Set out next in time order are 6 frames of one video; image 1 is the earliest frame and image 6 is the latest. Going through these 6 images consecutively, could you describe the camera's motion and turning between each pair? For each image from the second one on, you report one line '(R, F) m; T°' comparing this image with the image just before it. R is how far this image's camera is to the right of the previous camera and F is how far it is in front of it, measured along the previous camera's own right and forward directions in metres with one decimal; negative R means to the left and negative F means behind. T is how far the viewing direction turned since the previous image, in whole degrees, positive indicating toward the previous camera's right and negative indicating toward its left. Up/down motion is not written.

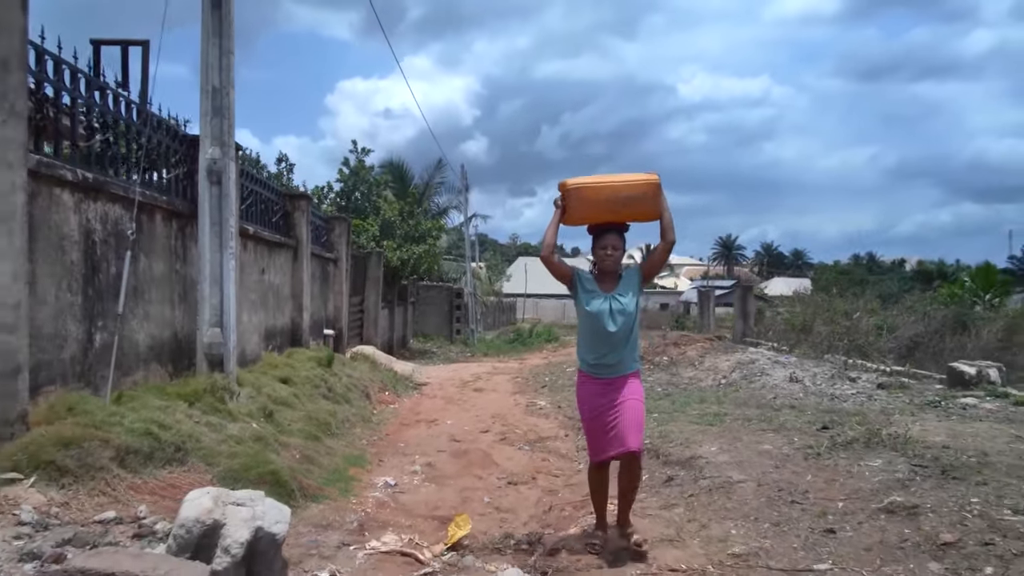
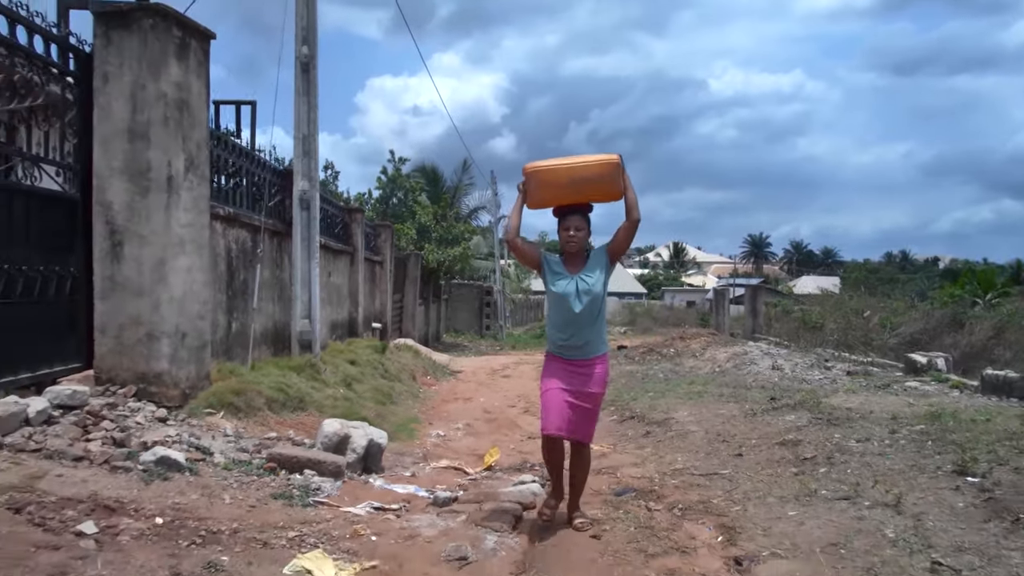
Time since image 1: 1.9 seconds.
(+0.1, -1.9) m; -2°
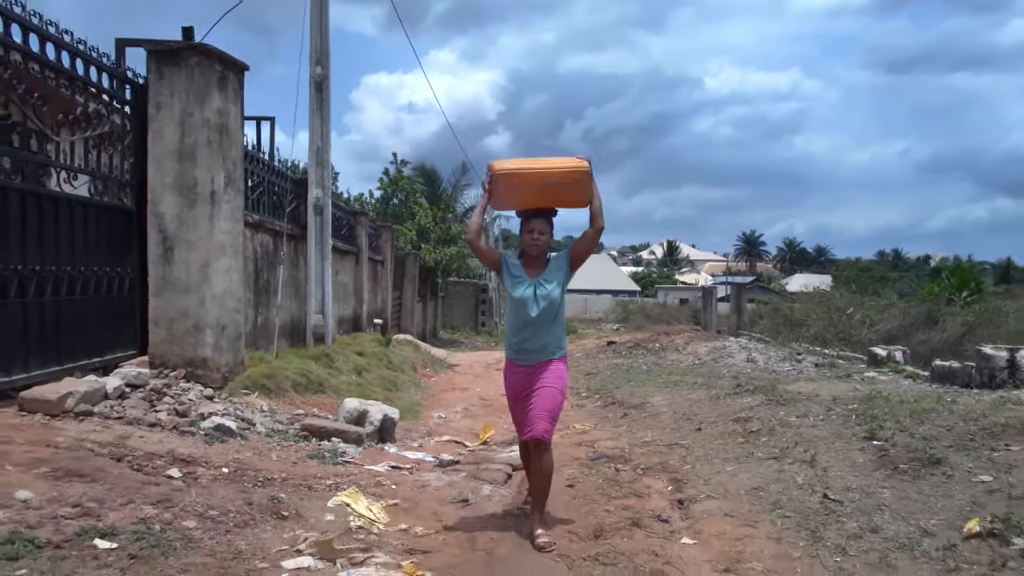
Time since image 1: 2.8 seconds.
(0.0, -0.9) m; 0°
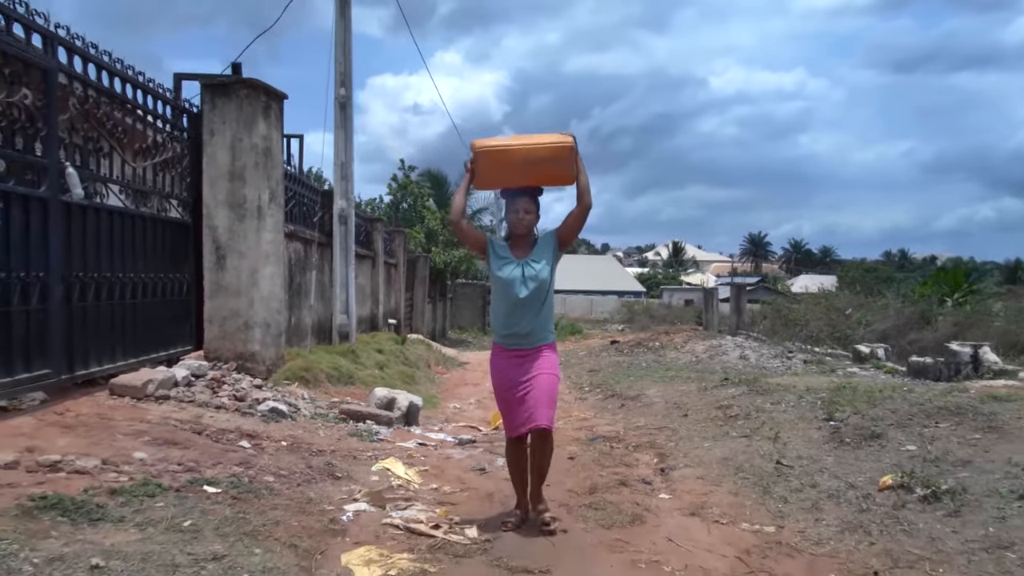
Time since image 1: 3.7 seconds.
(0.0, -0.9) m; 0°
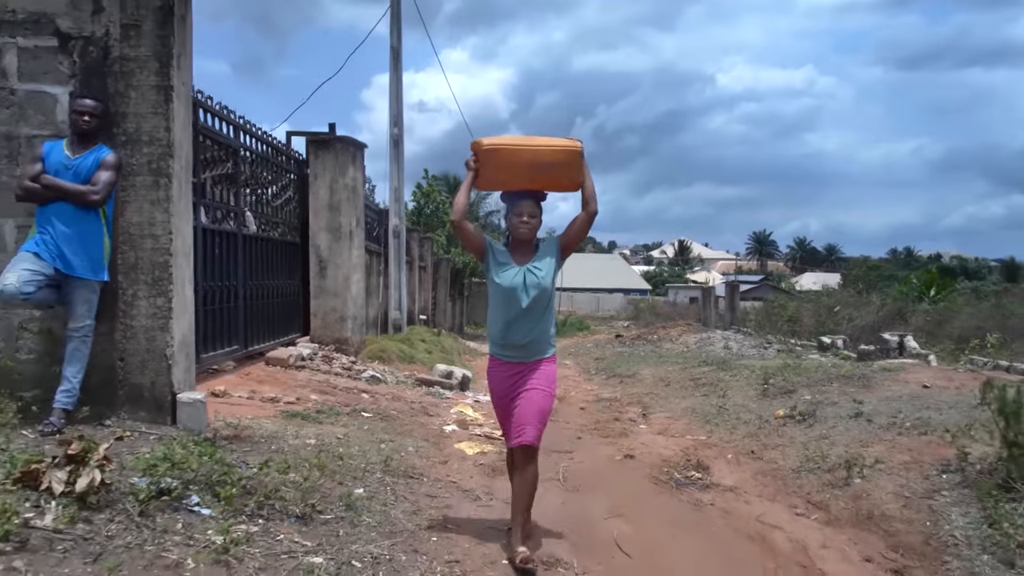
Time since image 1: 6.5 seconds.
(-0.2, -2.5) m; -1°
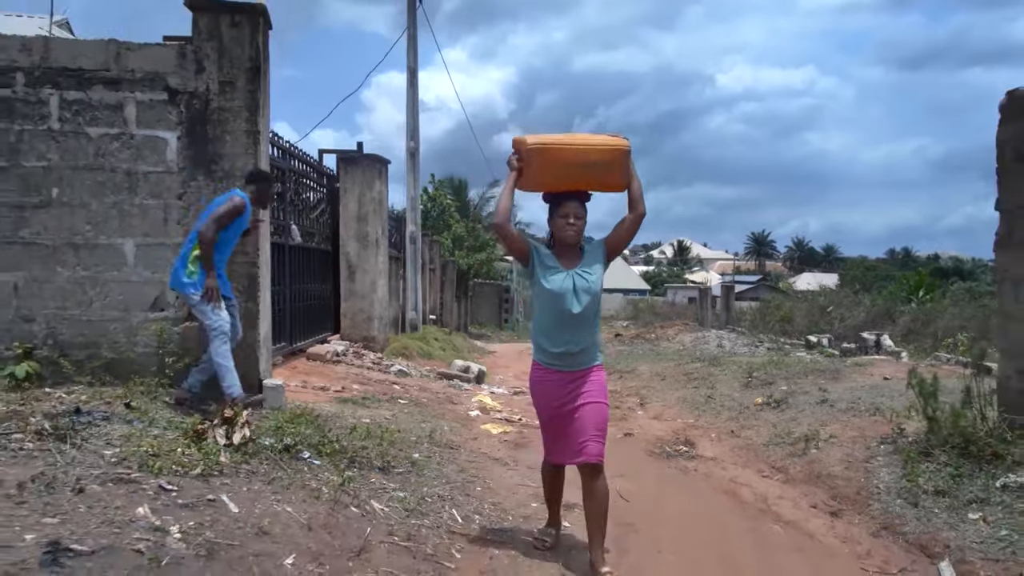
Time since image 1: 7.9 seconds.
(-0.2, -1.0) m; 0°
